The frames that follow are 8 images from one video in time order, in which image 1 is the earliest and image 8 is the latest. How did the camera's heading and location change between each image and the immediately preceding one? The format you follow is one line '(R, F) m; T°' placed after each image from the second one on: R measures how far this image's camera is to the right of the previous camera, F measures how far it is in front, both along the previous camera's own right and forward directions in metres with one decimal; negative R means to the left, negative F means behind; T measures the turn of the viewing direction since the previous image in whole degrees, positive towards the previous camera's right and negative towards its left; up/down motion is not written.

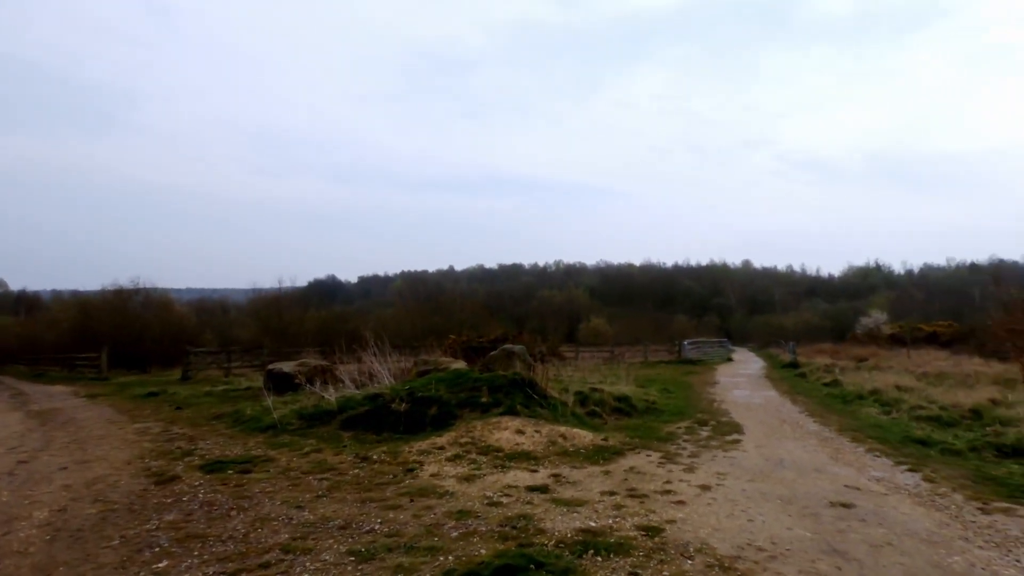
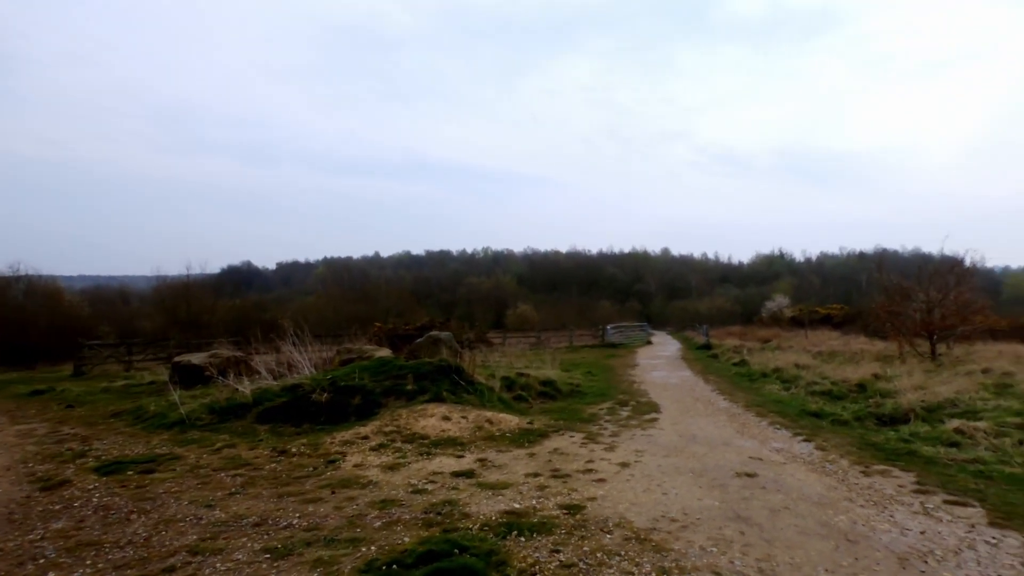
(0.0, 0.0) m; +8°
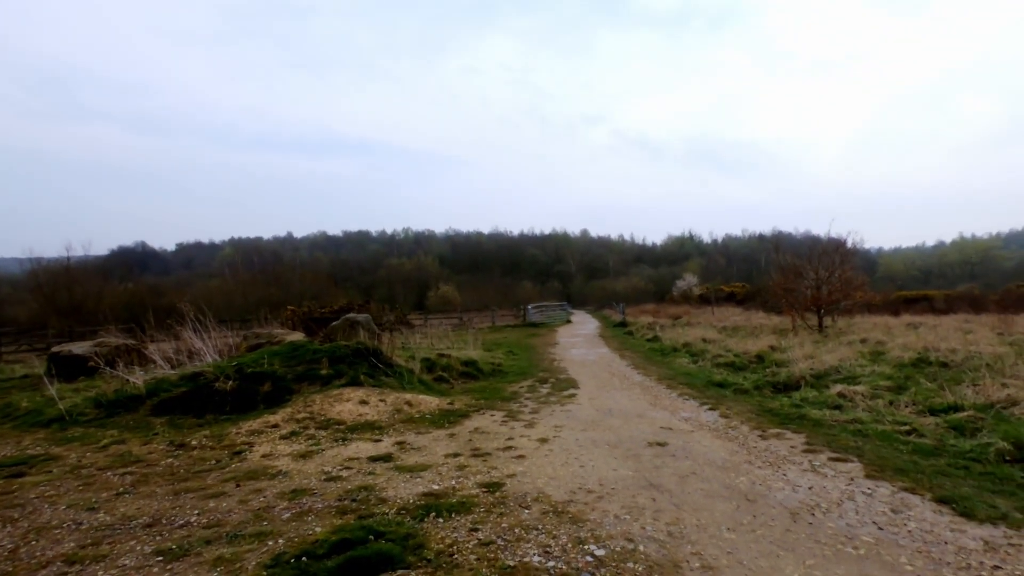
(+0.1, +0.1) m; +8°
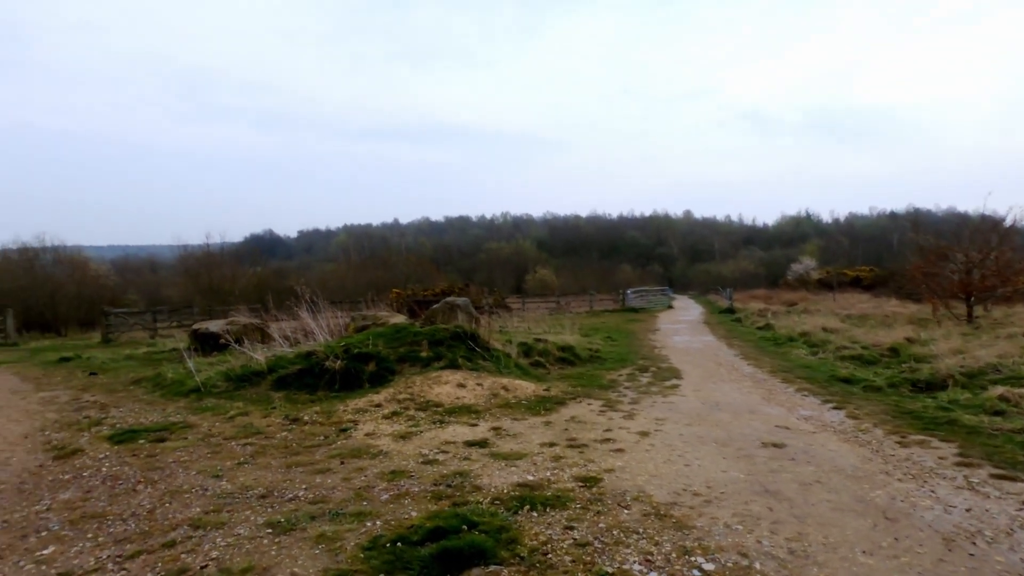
(0.0, +0.3) m; -10°
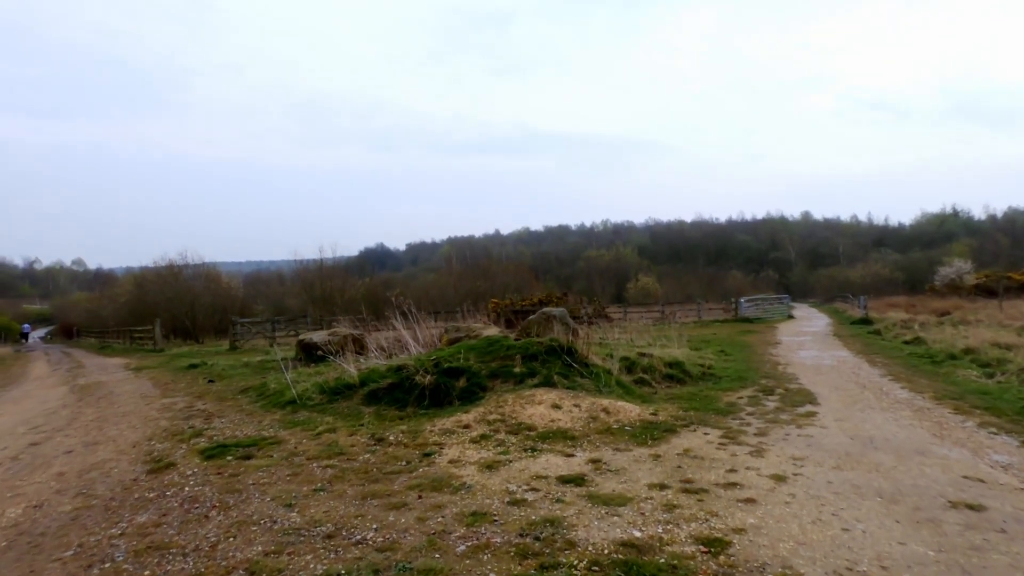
(0.0, +0.9) m; -11°
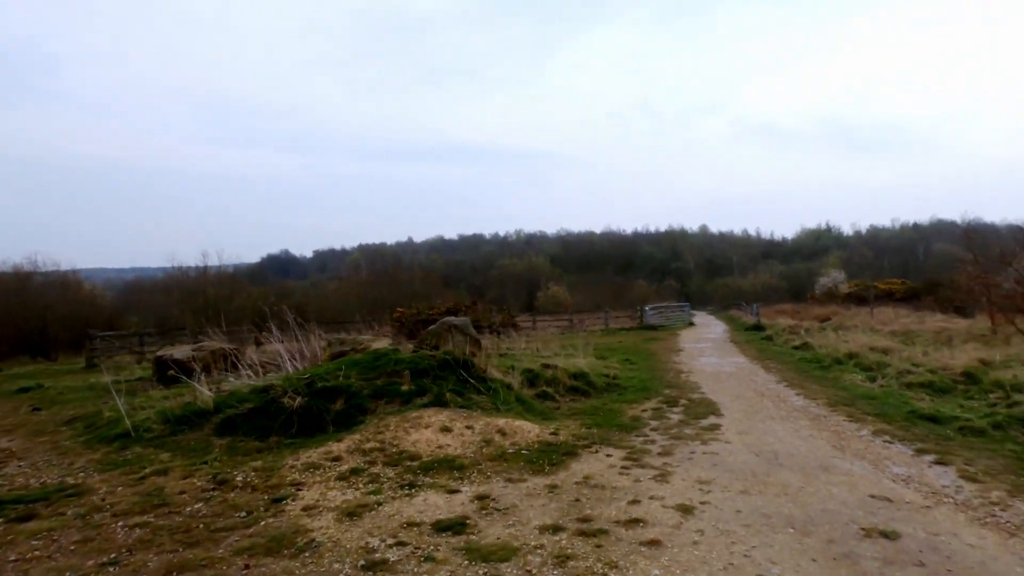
(+0.4, +0.9) m; +9°
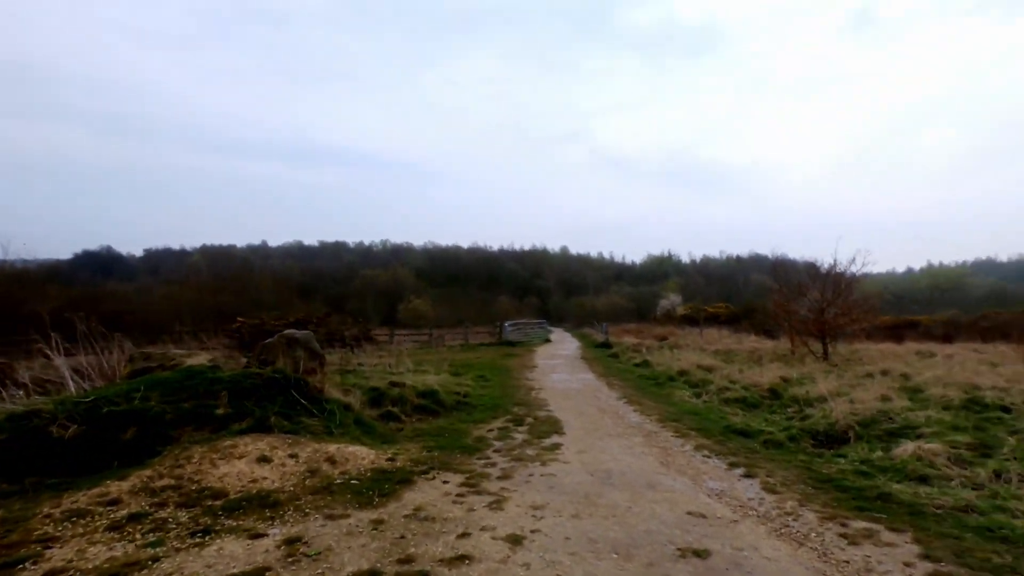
(+0.3, +0.3) m; +14°
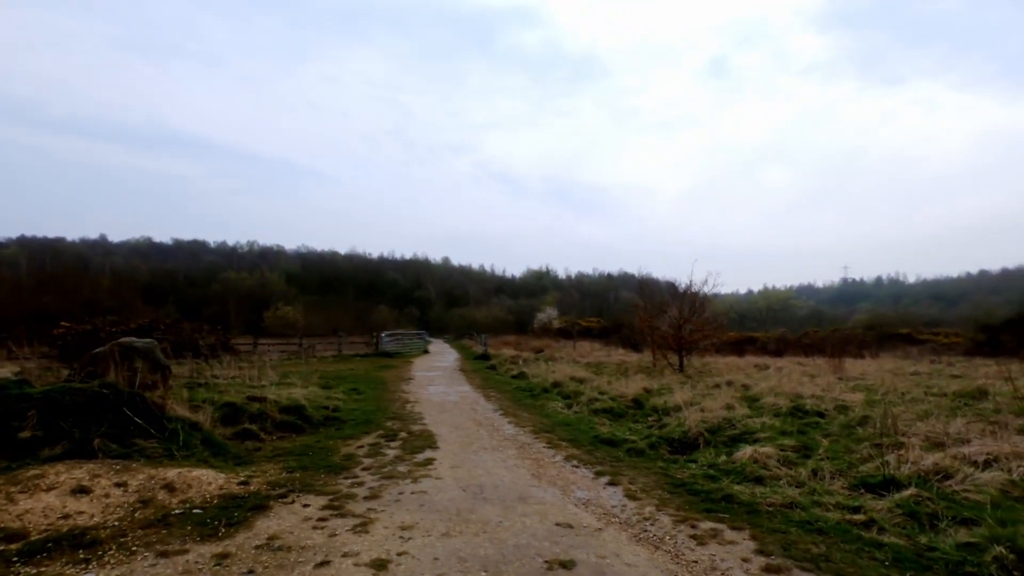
(+0.1, +0.1) m; +13°
